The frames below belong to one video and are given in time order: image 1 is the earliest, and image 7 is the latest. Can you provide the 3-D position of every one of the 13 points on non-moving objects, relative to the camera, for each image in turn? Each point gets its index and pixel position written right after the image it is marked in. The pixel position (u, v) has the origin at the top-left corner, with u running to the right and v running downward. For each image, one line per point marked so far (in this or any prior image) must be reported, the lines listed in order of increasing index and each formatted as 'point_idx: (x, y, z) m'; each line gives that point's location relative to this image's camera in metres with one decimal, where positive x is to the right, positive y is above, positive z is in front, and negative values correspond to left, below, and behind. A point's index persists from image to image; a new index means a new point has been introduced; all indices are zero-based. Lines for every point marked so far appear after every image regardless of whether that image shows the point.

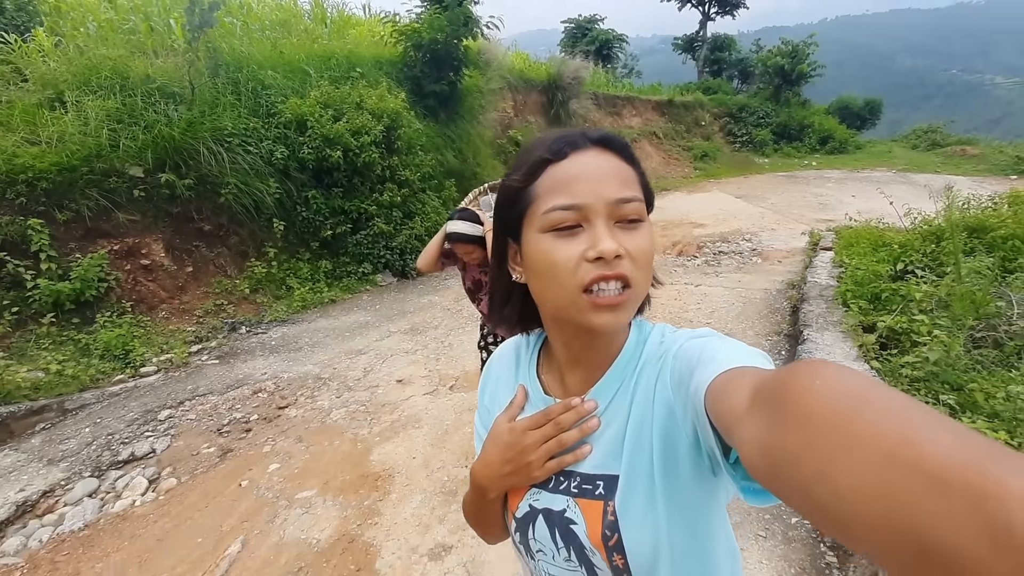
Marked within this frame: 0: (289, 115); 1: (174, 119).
0: (-3.0, +2.4, +6.9) m
1: (-4.0, +2.0, +6.0) m
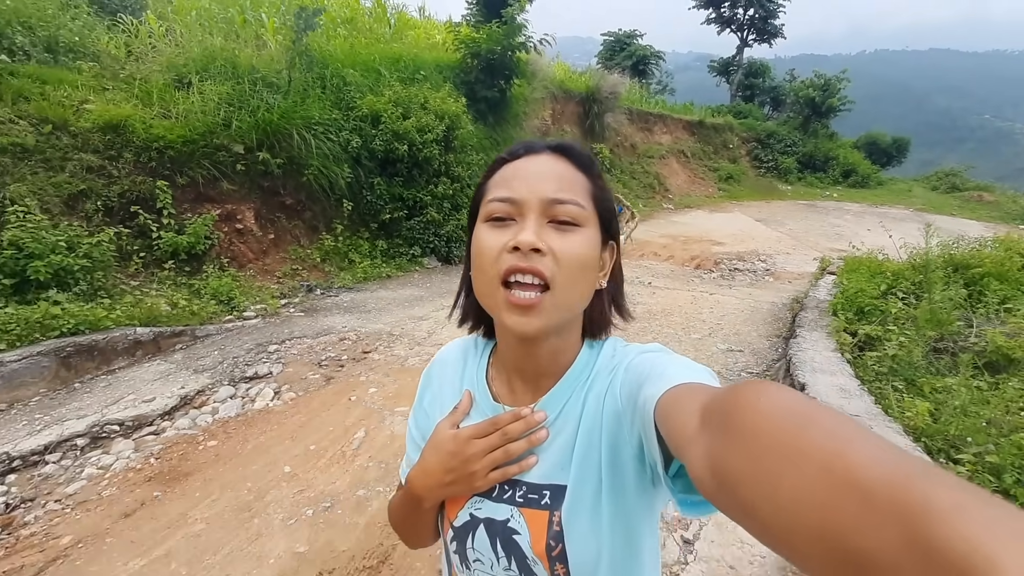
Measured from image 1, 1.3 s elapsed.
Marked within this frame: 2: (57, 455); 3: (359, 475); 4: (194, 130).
0: (-2.2, +2.7, +7.8) m
1: (-3.3, +2.5, +6.9) m
2: (-2.7, -1.0, +2.9) m
3: (-0.9, -1.0, +2.7) m
4: (-3.8, +1.9, +6.2) m
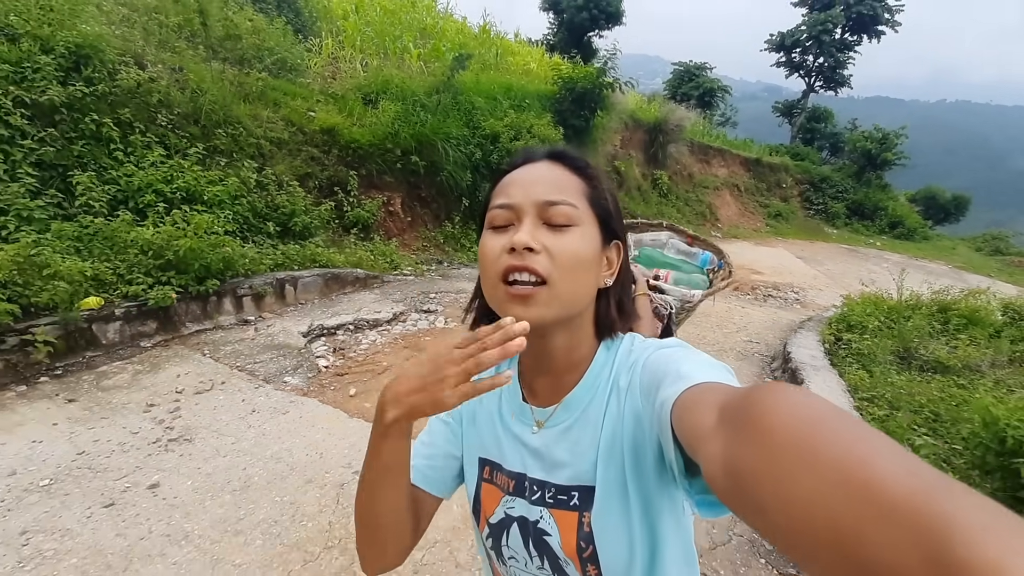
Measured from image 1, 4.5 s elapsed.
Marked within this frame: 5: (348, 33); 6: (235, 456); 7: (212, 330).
0: (-0.5, +3.1, +10.0) m
1: (-1.6, +3.0, +9.2) m
2: (-1.7, -0.4, +5.1) m
3: (+0.1, -0.7, +4.8) m
4: (-2.3, +2.5, +8.5) m
5: (-3.7, +5.7, +11.2) m
6: (-1.5, -0.9, +2.7) m
7: (-2.7, -0.4, +4.5) m
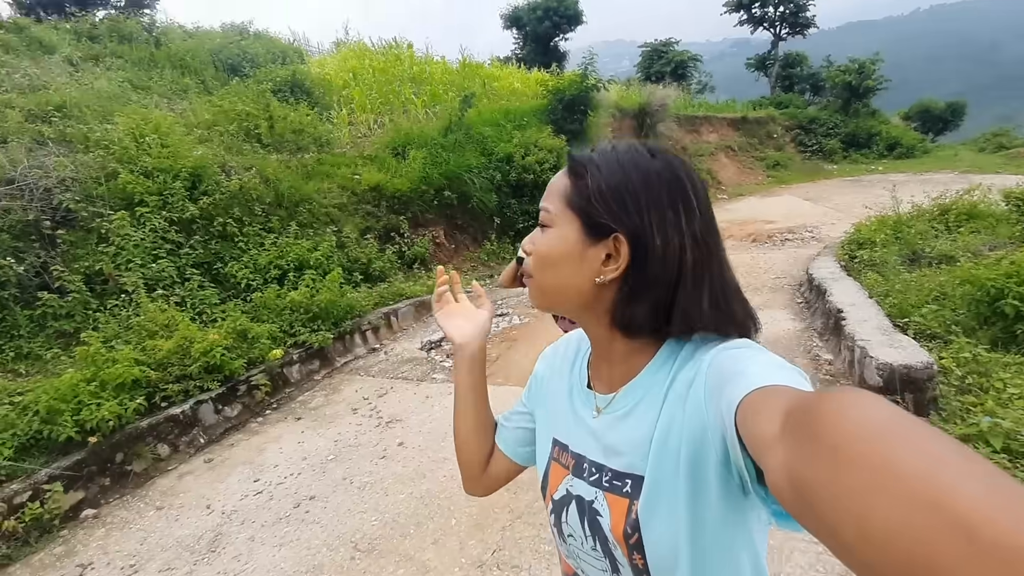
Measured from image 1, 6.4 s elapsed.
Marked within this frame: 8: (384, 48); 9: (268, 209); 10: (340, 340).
0: (-0.2, +3.0, +11.2) m
1: (-1.3, +2.6, +10.4) m
2: (-0.8, -0.7, +6.3) m
3: (+1.0, -0.5, +5.9) m
4: (-1.9, +2.0, +9.8) m
5: (-3.9, +4.7, +12.6) m
6: (-0.6, -1.0, +3.9) m
7: (-1.8, -0.8, +5.8) m
8: (-4.2, +7.9, +16.7) m
9: (-3.5, +1.1, +7.2) m
10: (-1.9, -0.6, +5.7) m
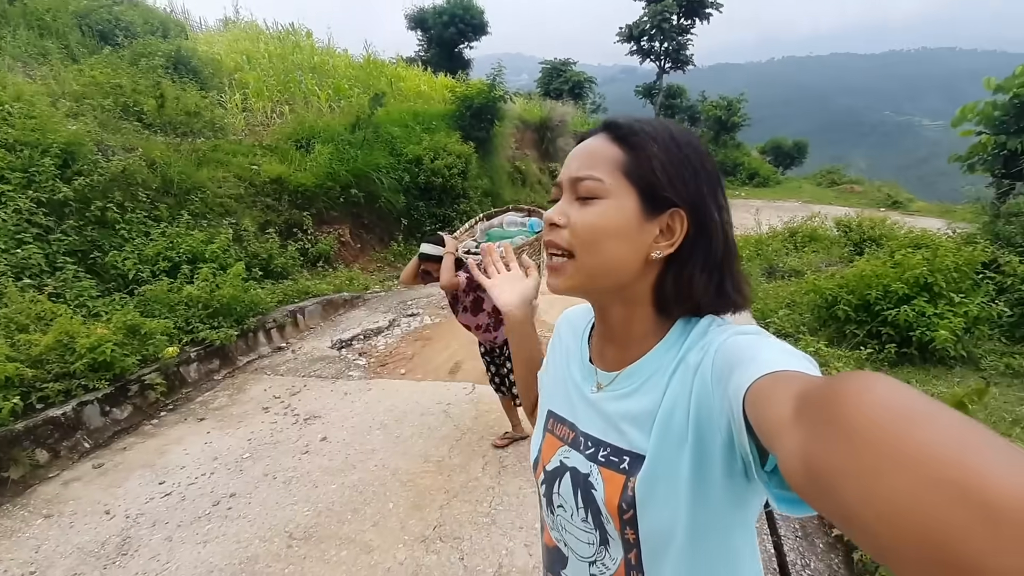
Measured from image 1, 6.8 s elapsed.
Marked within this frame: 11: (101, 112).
0: (-2.3, +2.9, +11.2) m
1: (-3.1, +2.6, +10.2) m
2: (-1.9, -0.7, +6.2) m
3: (-0.1, -0.6, +6.2) m
4: (-3.6, +2.0, +9.5) m
5: (-6.1, +4.7, +11.8) m
6: (-1.2, -1.0, +3.9) m
7: (-2.7, -0.8, +5.5) m
8: (-7.2, +7.9, +15.8) m
9: (-4.7, +1.2, +6.6) m
10: (-2.9, -0.5, +5.5) m
11: (-6.3, +2.7, +7.8) m
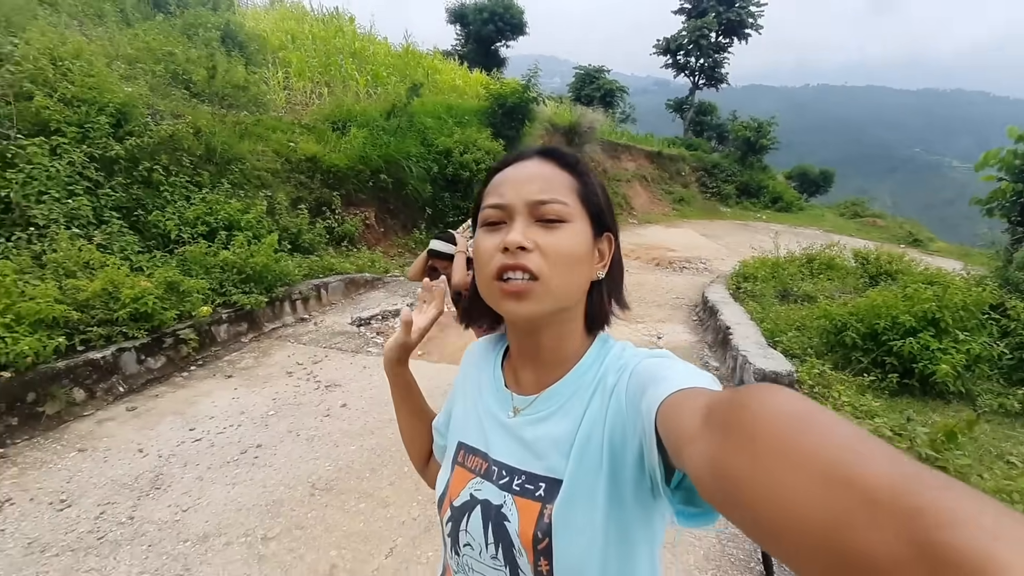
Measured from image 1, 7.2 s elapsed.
0: (-1.6, +3.2, +11.5) m
1: (-2.5, +3.0, +10.5) m
2: (-1.7, -0.4, +6.4) m
3: (+0.1, -0.5, +6.4) m
4: (-3.1, +2.4, +9.7) m
5: (-5.2, +5.4, +12.1) m
6: (-1.1, -0.8, +4.1) m
7: (-2.6, -0.4, +5.8) m
8: (-5.9, +8.7, +16.2) m
9: (-4.3, +1.7, +6.9) m
10: (-2.7, -0.2, +5.7) m
11: (-5.7, +3.4, +8.1) m
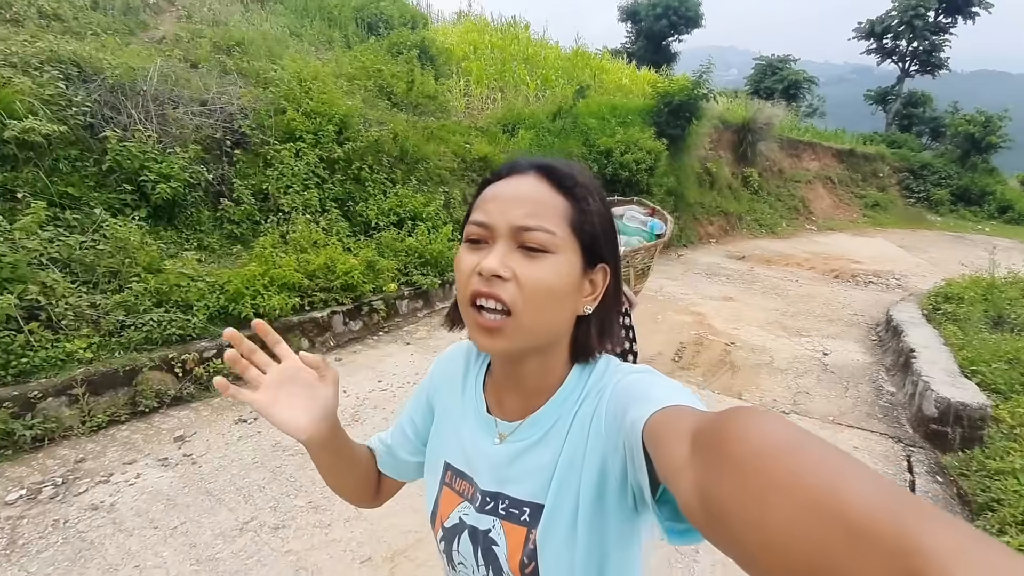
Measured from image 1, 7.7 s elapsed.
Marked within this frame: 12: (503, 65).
0: (+2.1, +3.3, +11.7) m
1: (+0.9, +3.1, +11.0) m
2: (+0.2, -0.3, +7.0) m
3: (+2.0, -0.5, +6.4) m
4: (+0.1, +2.6, +10.5) m
5: (-1.0, +5.7, +13.4) m
6: (+0.1, -0.7, +4.6) m
7: (-0.8, -0.2, +6.6) m
8: (-0.2, +9.0, +17.4) m
9: (-1.9, +2.0, +8.1) m
10: (-0.9, 0.0, +6.6) m
11: (-2.8, +3.8, +9.6) m
12: (-0.2, +6.3, +14.3) m
